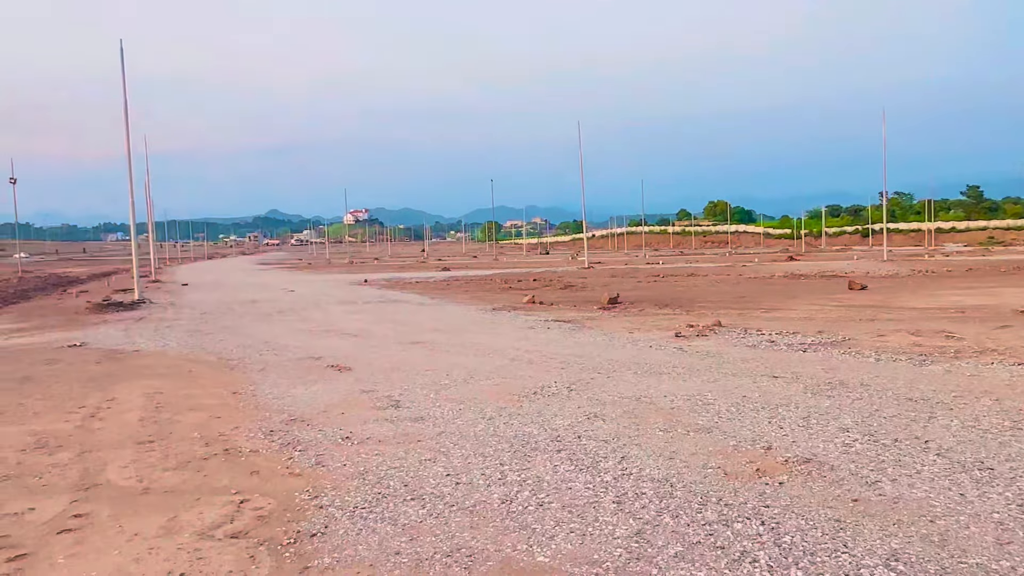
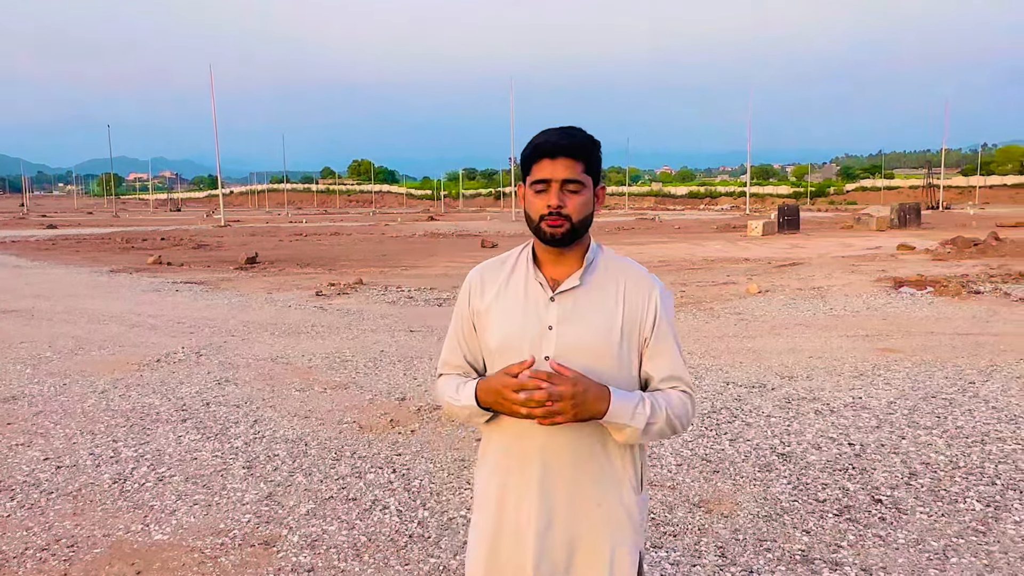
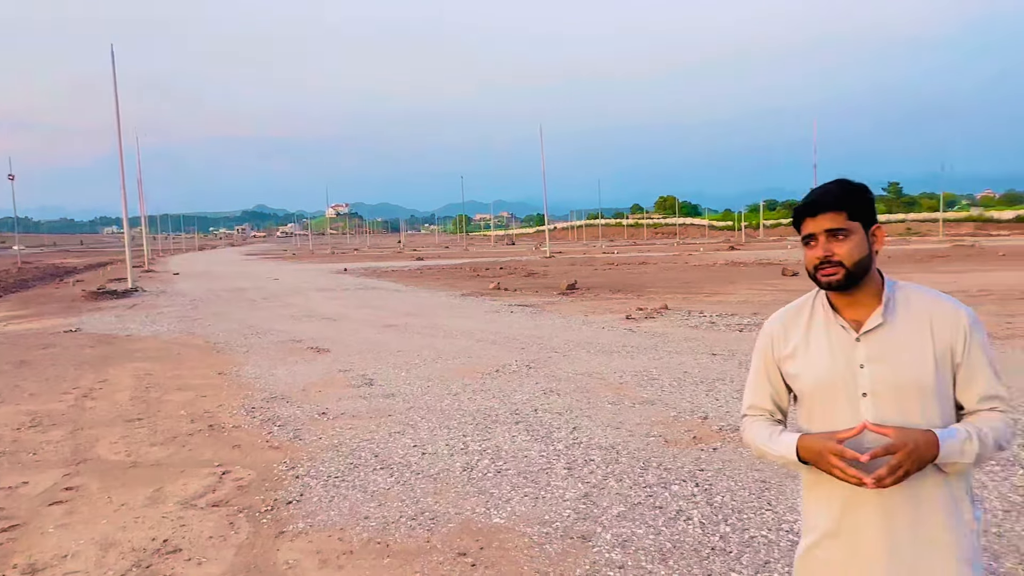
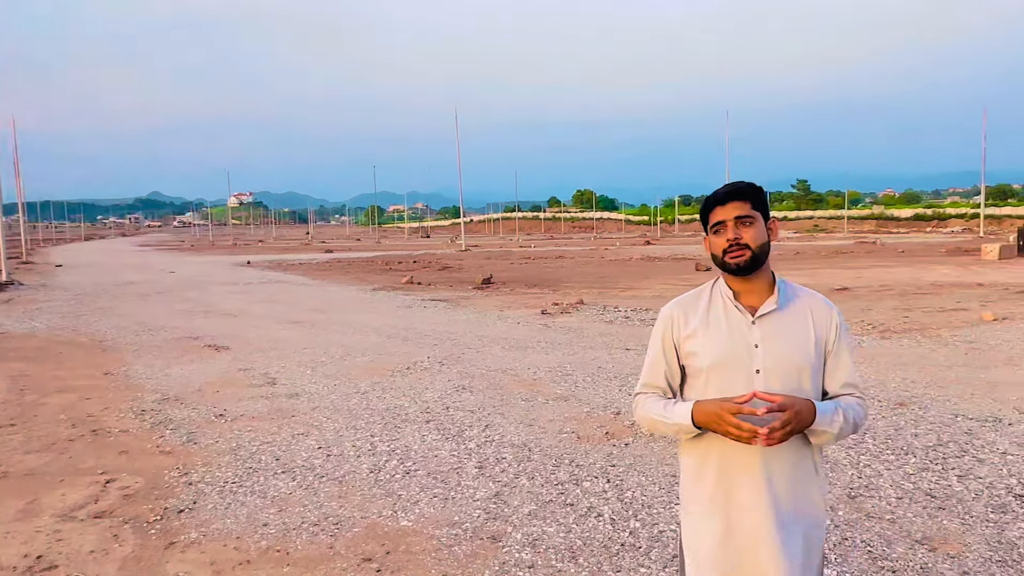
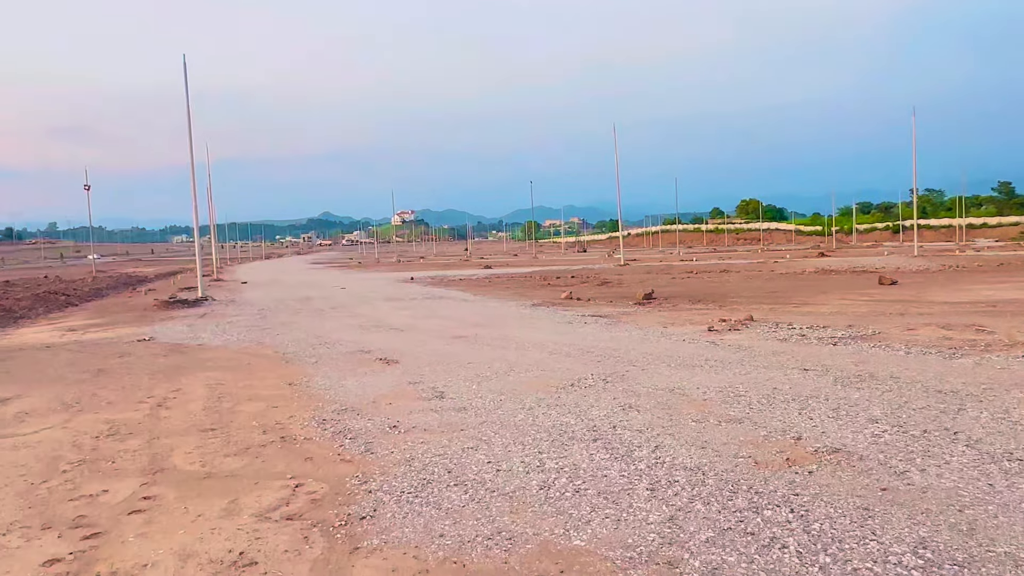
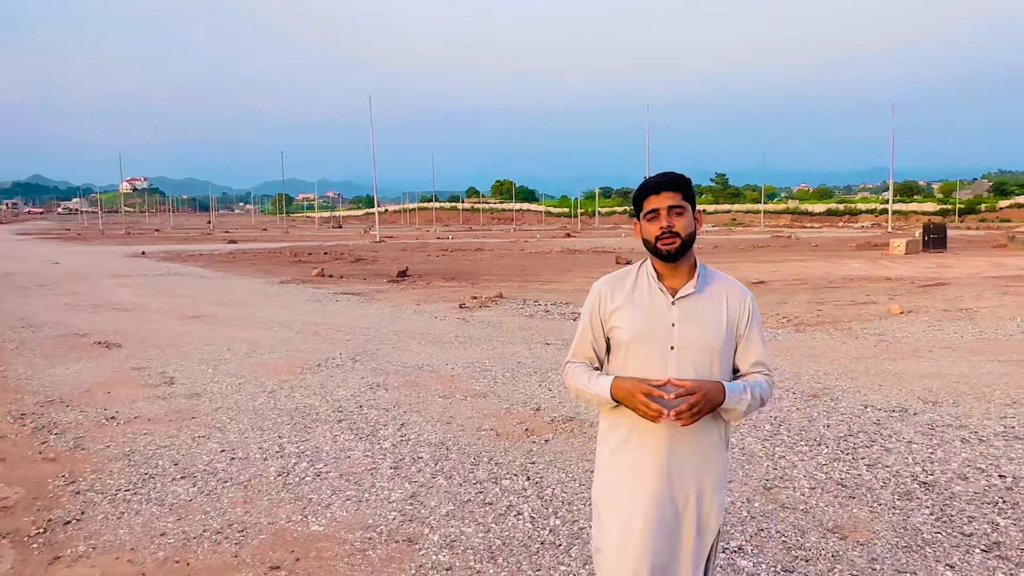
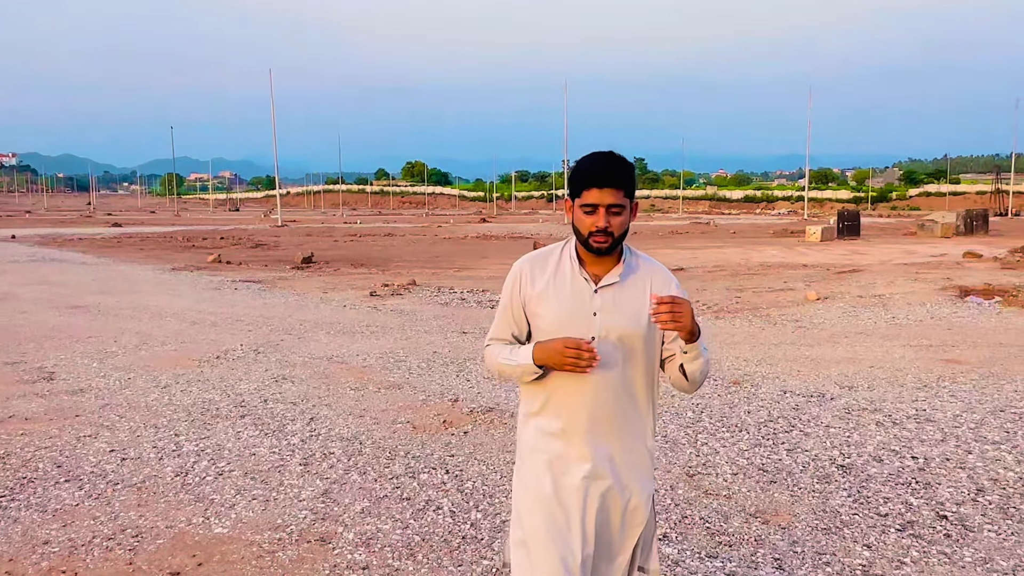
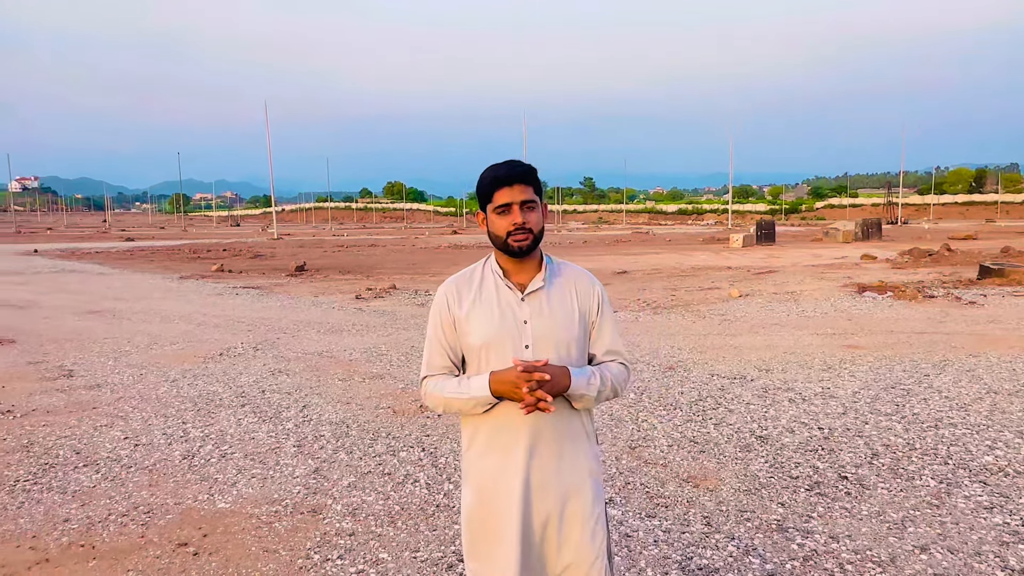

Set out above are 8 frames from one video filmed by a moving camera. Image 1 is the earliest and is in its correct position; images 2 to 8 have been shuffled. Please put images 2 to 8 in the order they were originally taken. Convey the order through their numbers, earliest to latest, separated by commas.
5, 3, 4, 6, 7, 2, 8
